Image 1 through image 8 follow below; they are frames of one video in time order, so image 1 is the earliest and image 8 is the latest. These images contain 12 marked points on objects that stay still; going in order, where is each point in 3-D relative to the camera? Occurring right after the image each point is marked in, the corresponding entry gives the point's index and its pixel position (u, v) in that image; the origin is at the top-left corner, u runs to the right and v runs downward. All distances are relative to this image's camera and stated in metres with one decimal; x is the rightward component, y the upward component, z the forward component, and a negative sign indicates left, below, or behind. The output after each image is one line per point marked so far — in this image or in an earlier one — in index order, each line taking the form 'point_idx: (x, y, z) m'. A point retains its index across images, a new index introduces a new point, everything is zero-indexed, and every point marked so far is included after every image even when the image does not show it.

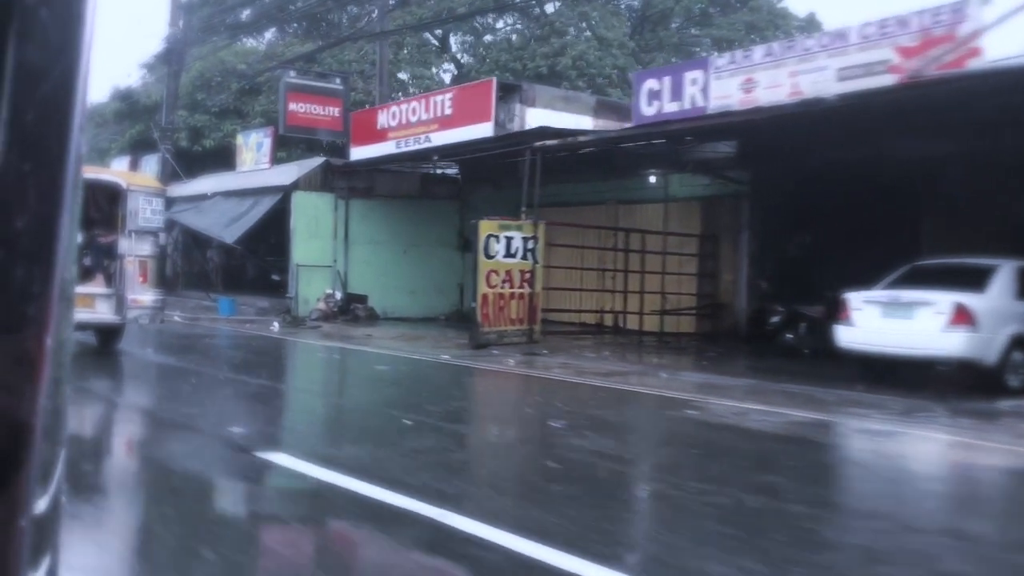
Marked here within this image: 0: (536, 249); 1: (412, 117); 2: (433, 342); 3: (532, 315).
0: (+0.6, +1.0, +16.0) m
1: (-3.1, +5.3, +18.8) m
2: (-2.3, -1.5, +18.4) m
3: (+0.6, -0.7, +16.2) m
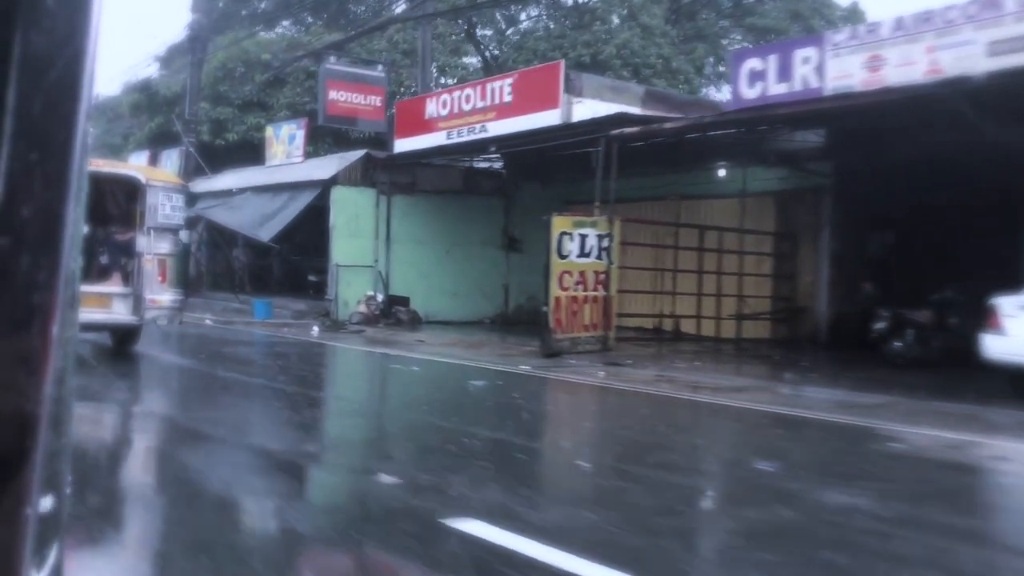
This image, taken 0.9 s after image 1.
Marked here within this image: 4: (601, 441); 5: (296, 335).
0: (+2.4, +1.0, +14.6) m
1: (-1.3, +5.3, +17.4) m
2: (-0.5, -1.6, +17.0) m
3: (+2.3, -0.8, +14.8) m
4: (+1.5, -2.6, +10.4) m
5: (-6.8, -1.5, +18.8) m
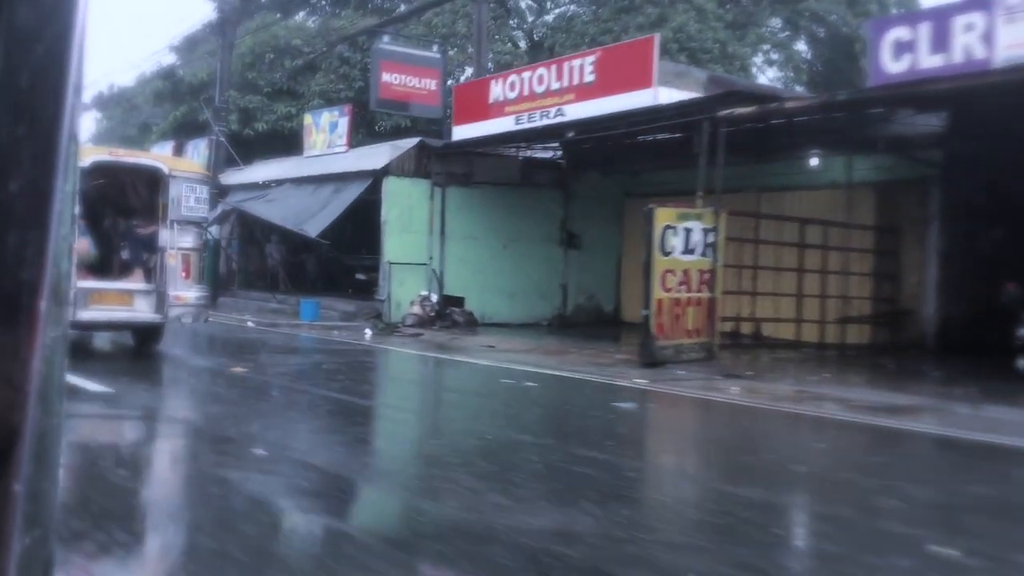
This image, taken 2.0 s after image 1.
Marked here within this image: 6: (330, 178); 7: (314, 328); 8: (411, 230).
0: (+4.4, +1.0, +13.0) m
1: (+0.7, +5.3, +15.8) m
2: (+1.4, -1.6, +15.4) m
3: (+4.3, -0.8, +13.2) m
4: (+3.4, -2.6, +8.9) m
5: (-4.8, -1.5, +17.3) m
6: (-5.9, +3.6, +19.9) m
7: (-5.8, -1.2, +18.3) m
8: (-3.0, +1.7, +18.5) m
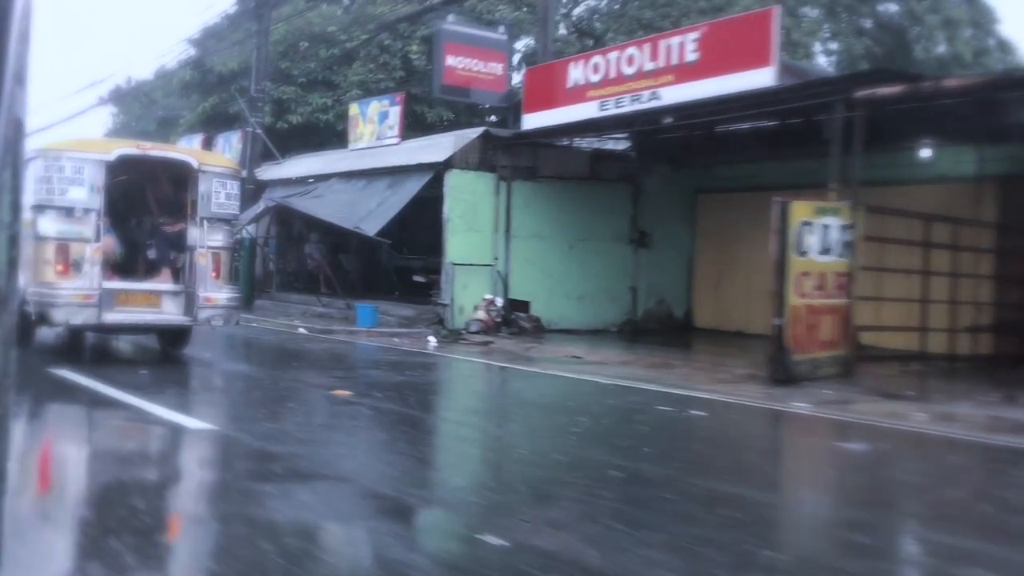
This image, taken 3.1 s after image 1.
0: (+6.4, +0.9, +11.4) m
1: (+2.7, +5.2, +14.3) m
2: (+3.5, -1.7, +13.9) m
3: (+6.3, -0.9, +11.6) m
4: (+5.4, -2.7, +7.3) m
5: (-2.8, -1.5, +15.8) m
6: (-3.9, +3.5, +18.3) m
7: (-3.8, -1.3, +16.7) m
8: (-1.0, +1.7, +16.9) m
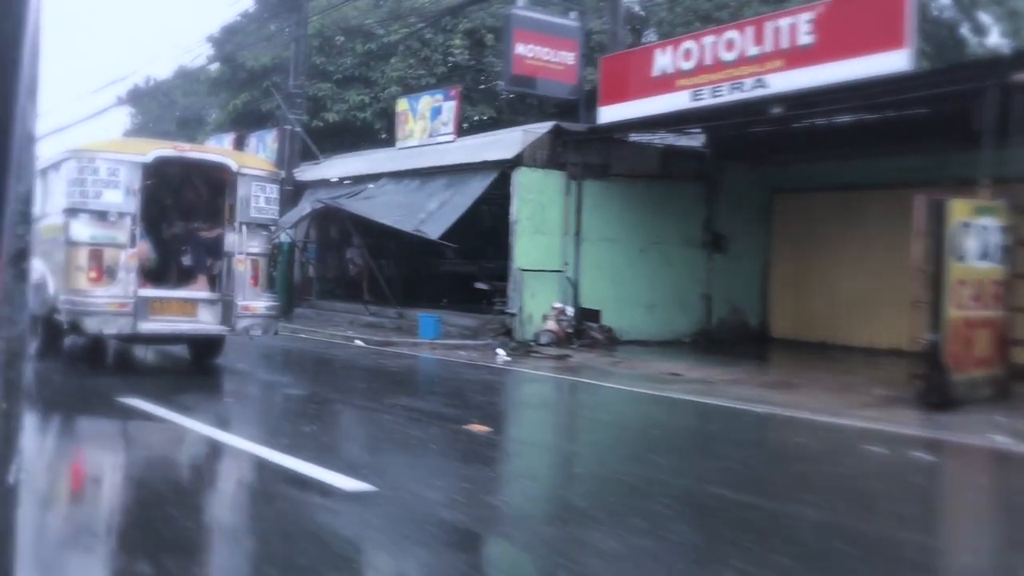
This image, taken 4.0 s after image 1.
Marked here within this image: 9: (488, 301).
0: (+8.2, +0.7, +10.0) m
1: (+4.5, +5.0, +12.9) m
2: (+5.3, -1.9, +12.5) m
3: (+8.2, -1.1, +10.2) m
4: (+7.2, -2.8, +5.9) m
5: (-0.9, -1.7, +14.4) m
6: (-2.0, +3.3, +17.0) m
7: (-1.9, -1.5, +15.4) m
8: (+0.8, +1.4, +15.6) m
9: (-0.7, -0.4, +18.0) m
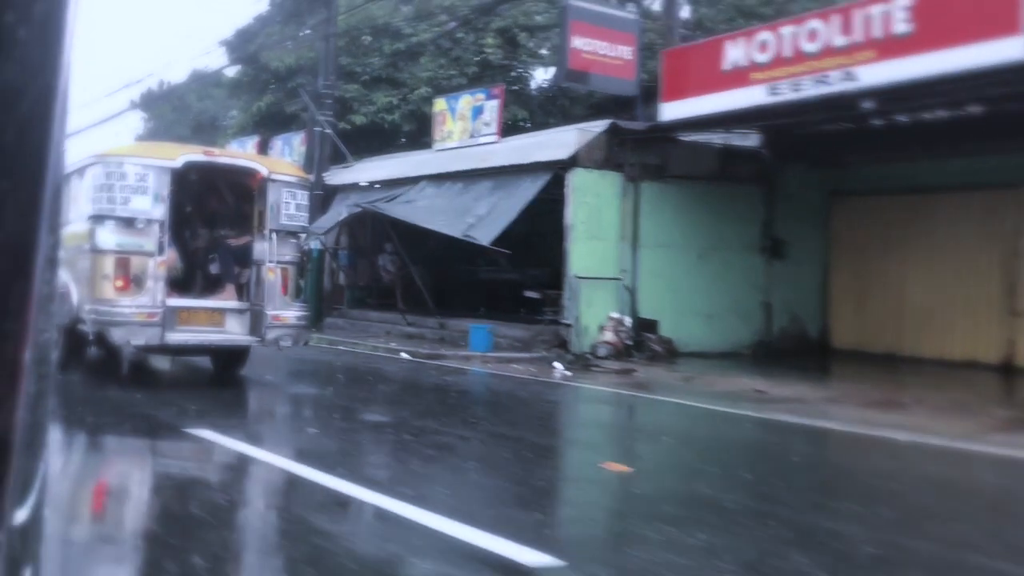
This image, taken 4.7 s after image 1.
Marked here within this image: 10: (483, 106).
0: (+9.5, +0.6, +9.0) m
1: (+5.8, +4.8, +12.0) m
2: (+6.6, -2.1, +11.5) m
3: (+9.5, -1.2, +9.2) m
4: (+8.5, -3.0, +4.9) m
5: (+0.4, -2.0, +13.4) m
6: (-0.7, +3.0, +16.1) m
7: (-0.6, -1.7, +14.4) m
8: (+2.1, +1.2, +14.6) m
9: (+0.6, -0.6, +17.1) m
10: (-0.8, +5.2, +17.3) m
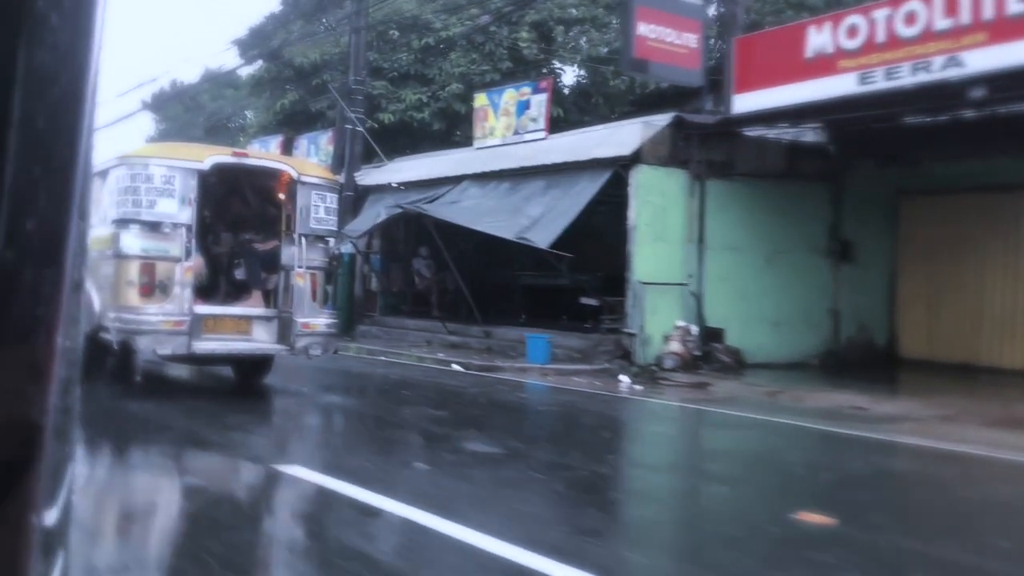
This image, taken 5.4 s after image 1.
0: (+10.8, +0.5, +8.0) m
1: (+7.1, +4.7, +11.0) m
2: (+7.9, -2.2, +10.4) m
3: (+10.7, -1.3, +8.2) m
4: (+9.8, -3.0, +3.8) m
5: (+1.6, -2.1, +12.4) m
6: (+0.6, +2.9, +15.1) m
7: (+0.7, -1.9, +13.4) m
8: (+3.4, +1.1, +13.6) m
9: (+1.9, -0.8, +16.1) m
10: (+0.5, +5.1, +16.3) m
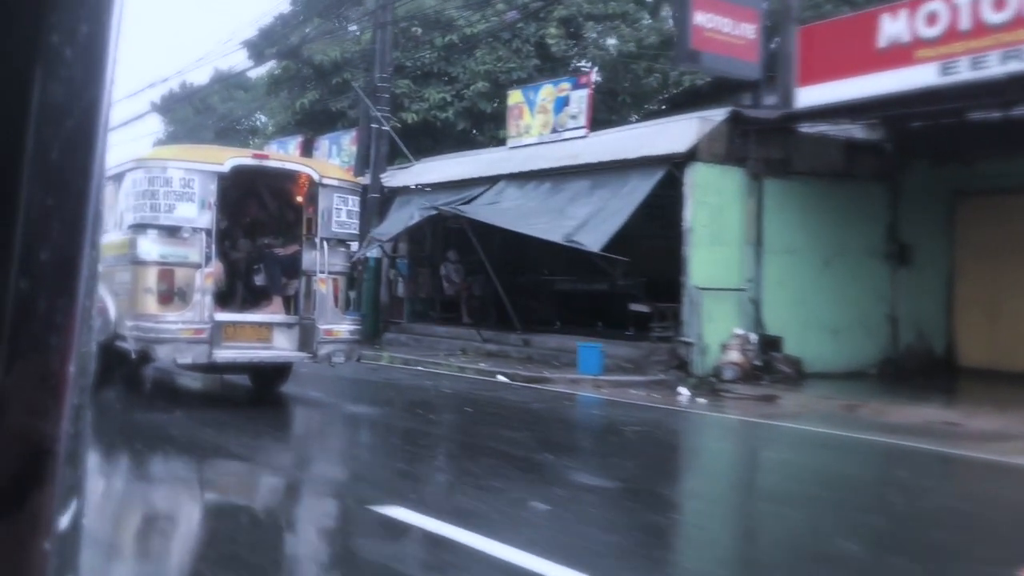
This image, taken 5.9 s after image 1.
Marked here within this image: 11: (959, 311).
0: (+11.8, +0.4, +7.2) m
1: (+8.1, +4.6, +10.2) m
2: (+8.9, -2.3, +9.6) m
3: (+11.7, -1.4, +7.4) m
4: (+10.8, -3.1, +3.0) m
5: (+2.6, -2.2, +11.6) m
6: (+1.6, +2.7, +14.3) m
7: (+1.7, -2.0, +12.6) m
8: (+4.4, +1.0, +12.8) m
9: (+2.9, -0.9, +15.3) m
10: (+1.4, +4.9, +15.5) m
11: (+11.6, -0.6, +15.6) m
